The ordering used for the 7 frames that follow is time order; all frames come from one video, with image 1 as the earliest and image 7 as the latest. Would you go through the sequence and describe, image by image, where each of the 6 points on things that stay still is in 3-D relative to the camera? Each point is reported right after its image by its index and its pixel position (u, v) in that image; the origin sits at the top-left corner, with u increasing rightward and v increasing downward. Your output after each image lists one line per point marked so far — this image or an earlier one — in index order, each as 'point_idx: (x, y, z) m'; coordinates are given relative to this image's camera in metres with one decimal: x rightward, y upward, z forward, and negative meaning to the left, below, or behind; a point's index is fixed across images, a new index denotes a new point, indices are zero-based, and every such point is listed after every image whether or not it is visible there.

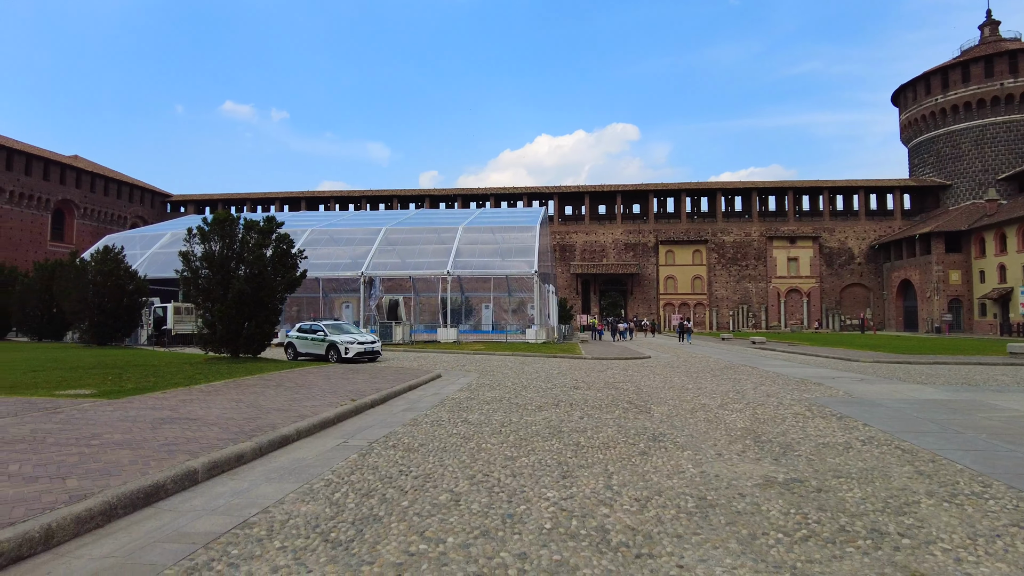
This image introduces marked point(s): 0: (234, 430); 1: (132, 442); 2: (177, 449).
0: (-3.5, -1.8, +8.4) m
1: (-4.3, -1.7, +7.5) m
2: (-3.6, -1.7, +7.2) m
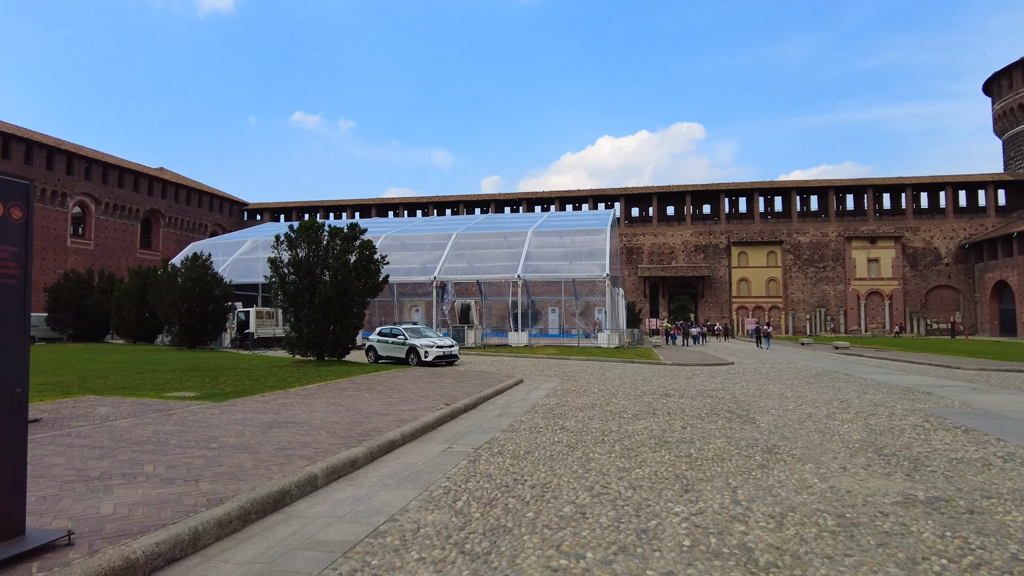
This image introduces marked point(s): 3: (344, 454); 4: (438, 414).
0: (-2.2, -1.8, +8.5) m
1: (-3.0, -1.8, +7.6) m
2: (-2.4, -1.8, +7.3) m
3: (-1.9, -1.8, +7.3) m
4: (-1.2, -2.0, +10.4) m
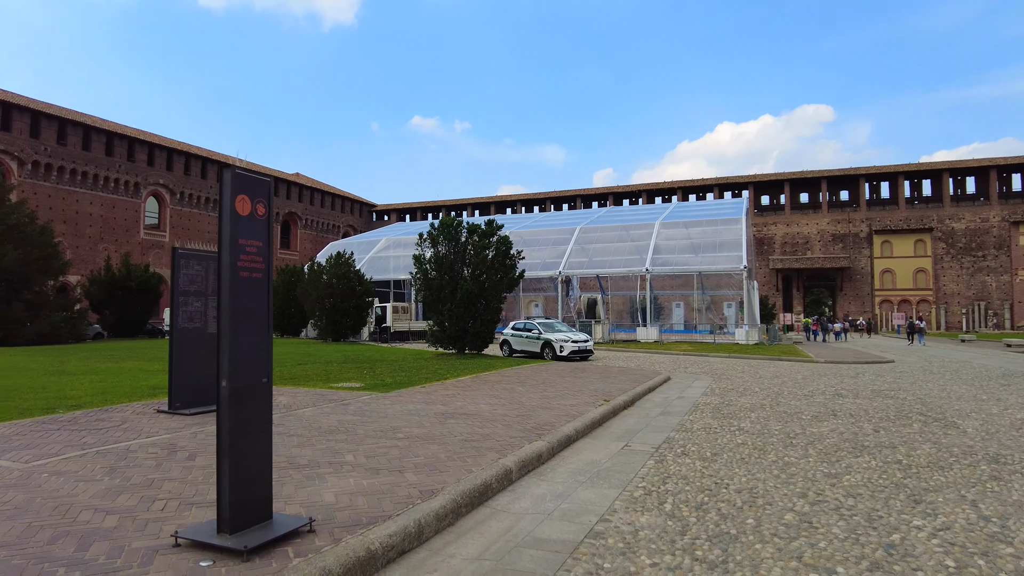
0: (+0.1, -1.8, +8.4) m
1: (-0.9, -1.7, +7.7) m
2: (-0.3, -1.7, +7.2) m
3: (+0.2, -1.7, +7.2) m
4: (+1.4, -1.8, +10.1) m
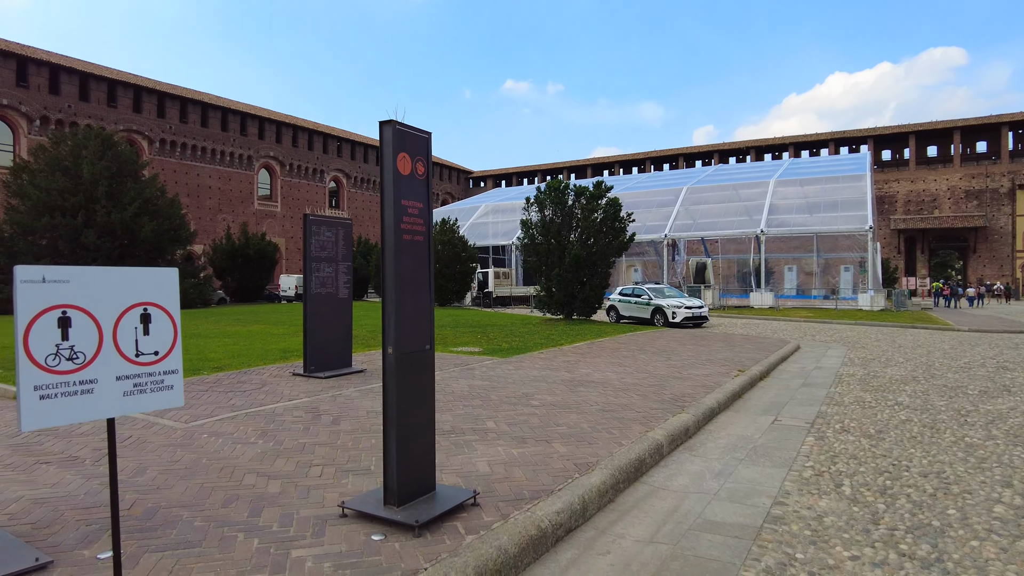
0: (+1.7, -1.3, +7.9) m
1: (+0.6, -1.3, +7.4) m
2: (+1.1, -1.3, +6.9) m
3: (+1.6, -1.3, +6.8) m
4: (+3.2, -1.3, +9.5) m
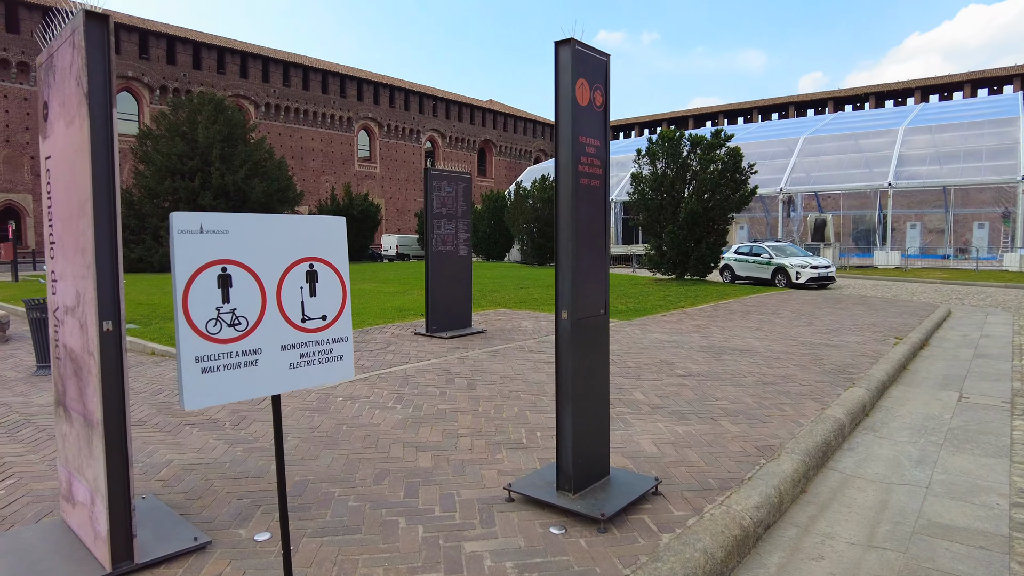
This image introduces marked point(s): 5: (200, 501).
0: (+3.2, -0.8, +7.1) m
1: (+2.1, -0.9, +6.7) m
2: (+2.5, -0.9, +6.1) m
3: (+3.0, -1.0, +5.9) m
4: (+4.9, -0.8, +8.4) m
5: (-1.7, -1.1, +3.5) m
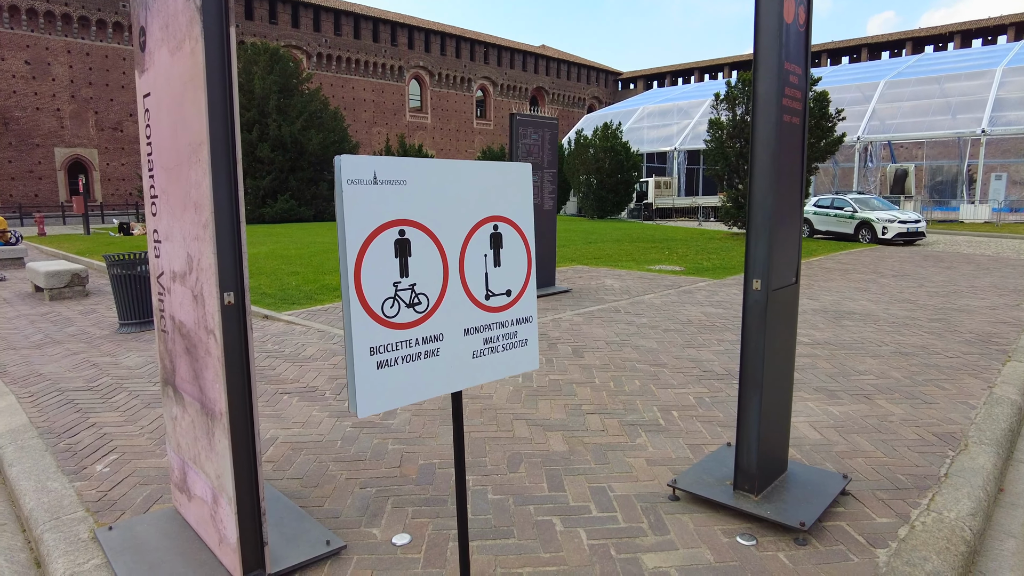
0: (+4.2, -0.5, +6.3) m
1: (+3.0, -0.5, +6.0) m
2: (+3.4, -0.6, +5.4) m
3: (+3.9, -0.6, +5.2) m
4: (+6.0, -0.3, +7.5) m
5: (-0.9, -1.0, +3.2) m
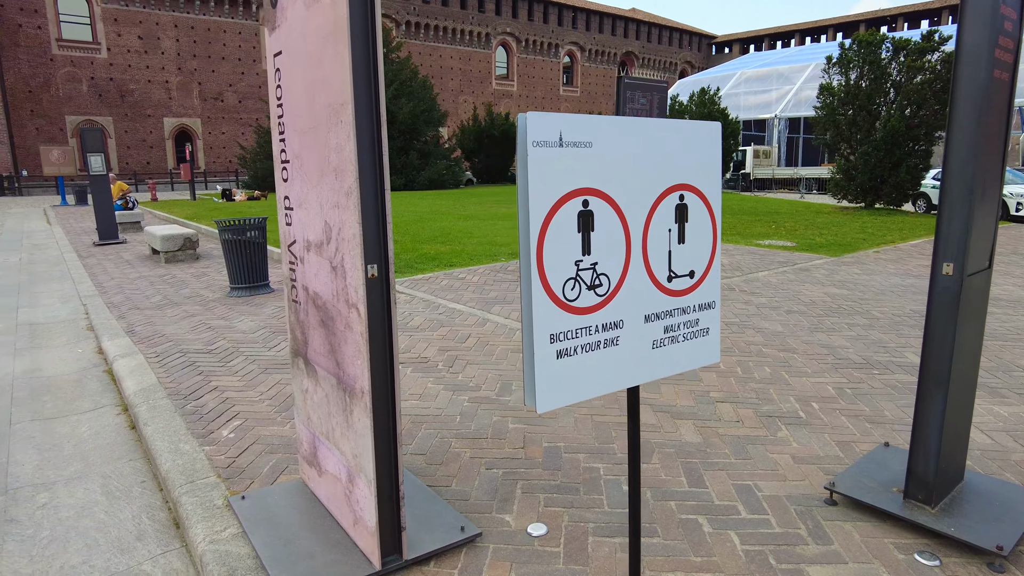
0: (+5.1, -0.3, +5.6) m
1: (+4.0, -0.4, +5.4) m
2: (+4.2, -0.5, +4.8) m
3: (+4.7, -0.6, +4.5) m
4: (+7.1, -0.2, +6.5) m
5: (-0.3, -0.8, +3.1) m
